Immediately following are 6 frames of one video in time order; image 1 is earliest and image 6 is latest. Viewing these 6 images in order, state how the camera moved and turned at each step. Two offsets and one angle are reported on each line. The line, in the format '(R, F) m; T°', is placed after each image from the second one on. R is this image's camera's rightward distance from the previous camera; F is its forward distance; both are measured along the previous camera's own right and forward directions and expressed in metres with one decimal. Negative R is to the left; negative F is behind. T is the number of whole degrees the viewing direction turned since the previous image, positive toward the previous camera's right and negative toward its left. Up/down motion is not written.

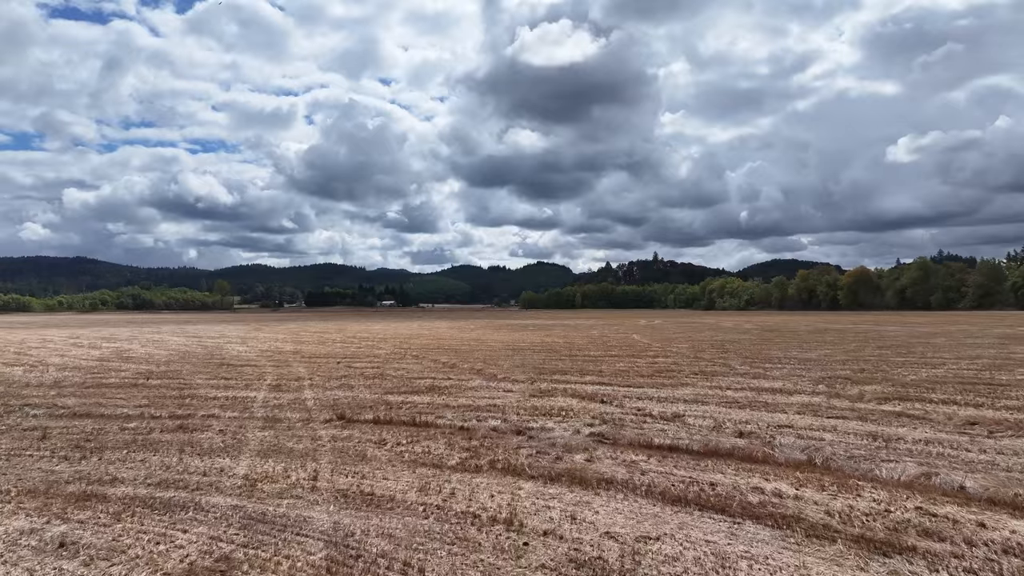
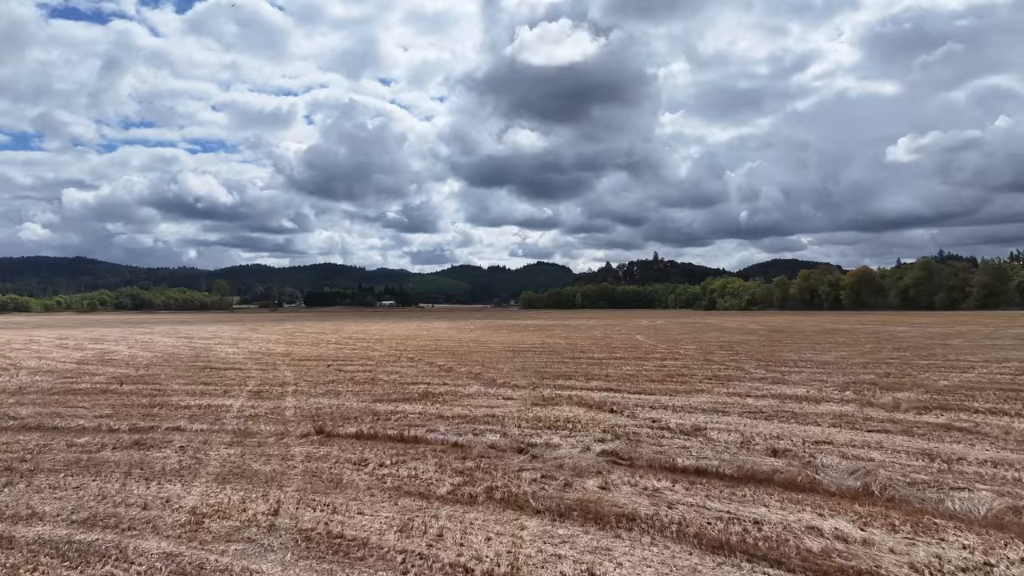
(0.0, +1.3) m; 0°
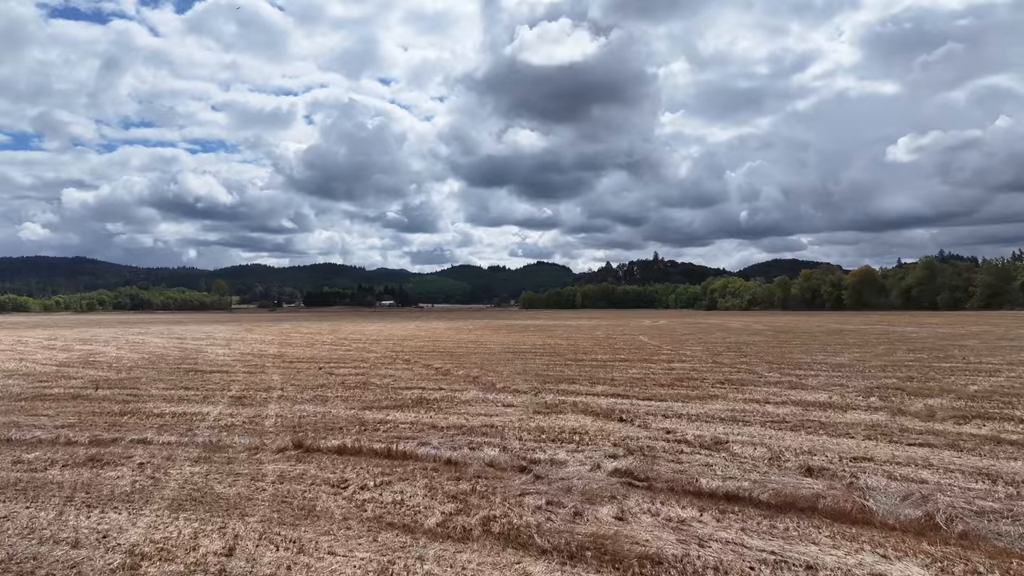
(0.0, +1.0) m; 0°
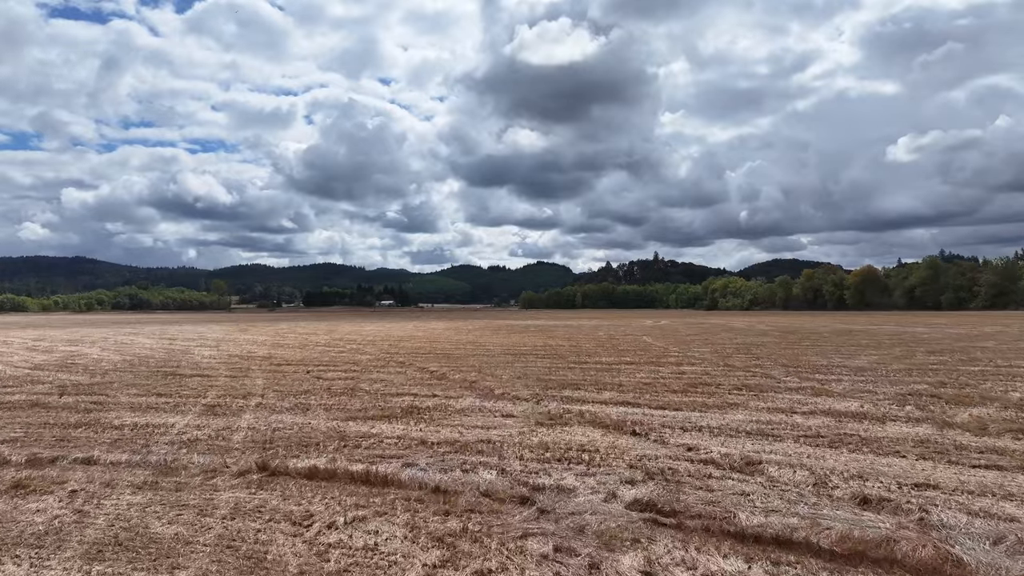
(0.0, +1.3) m; 0°
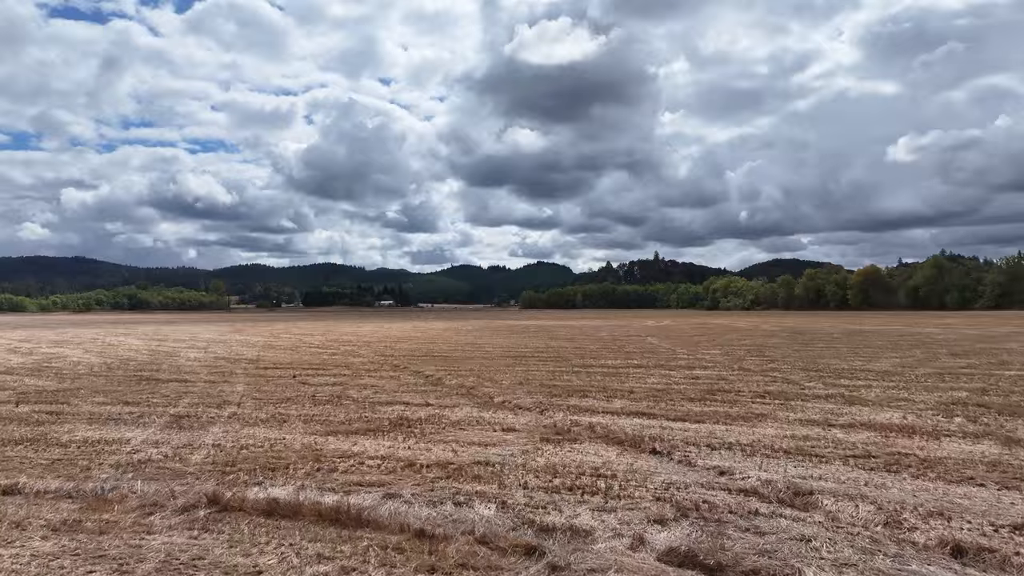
(0.0, +1.4) m; 0°
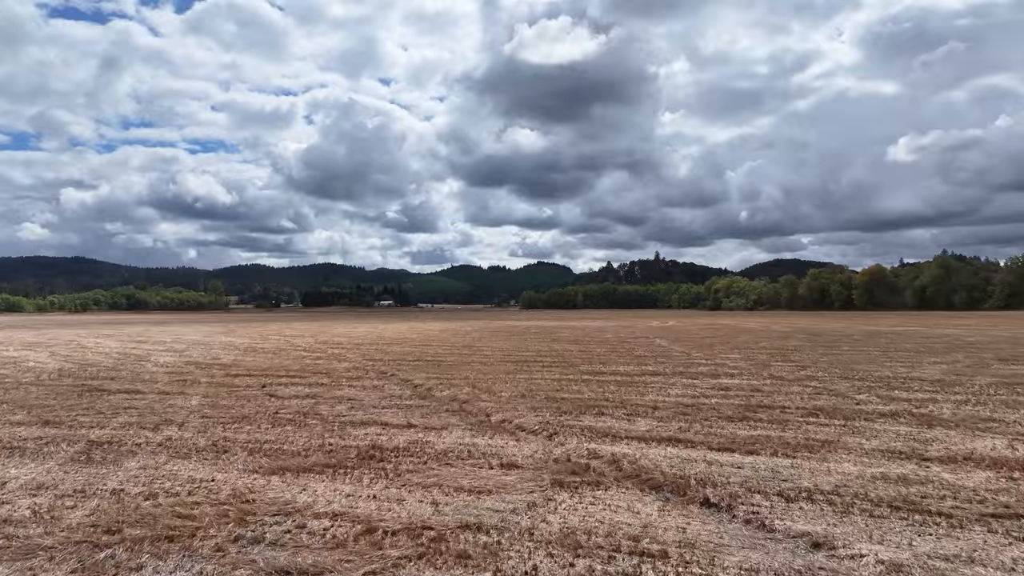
(0.0, +2.4) m; 0°
